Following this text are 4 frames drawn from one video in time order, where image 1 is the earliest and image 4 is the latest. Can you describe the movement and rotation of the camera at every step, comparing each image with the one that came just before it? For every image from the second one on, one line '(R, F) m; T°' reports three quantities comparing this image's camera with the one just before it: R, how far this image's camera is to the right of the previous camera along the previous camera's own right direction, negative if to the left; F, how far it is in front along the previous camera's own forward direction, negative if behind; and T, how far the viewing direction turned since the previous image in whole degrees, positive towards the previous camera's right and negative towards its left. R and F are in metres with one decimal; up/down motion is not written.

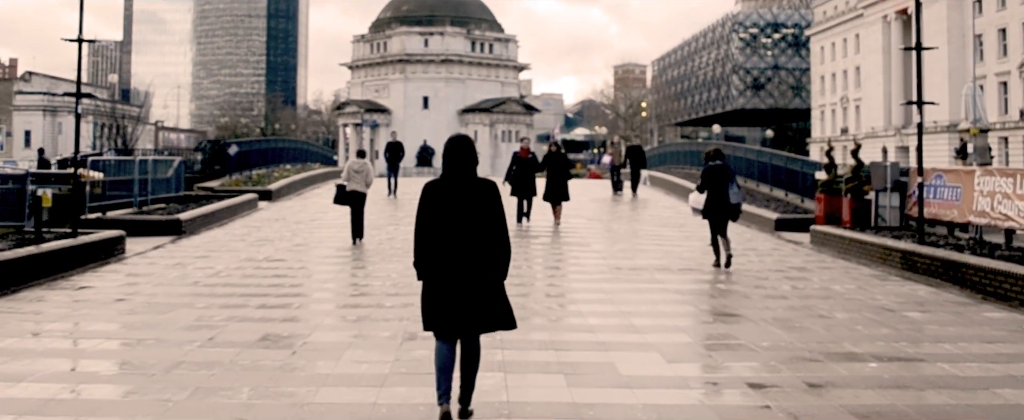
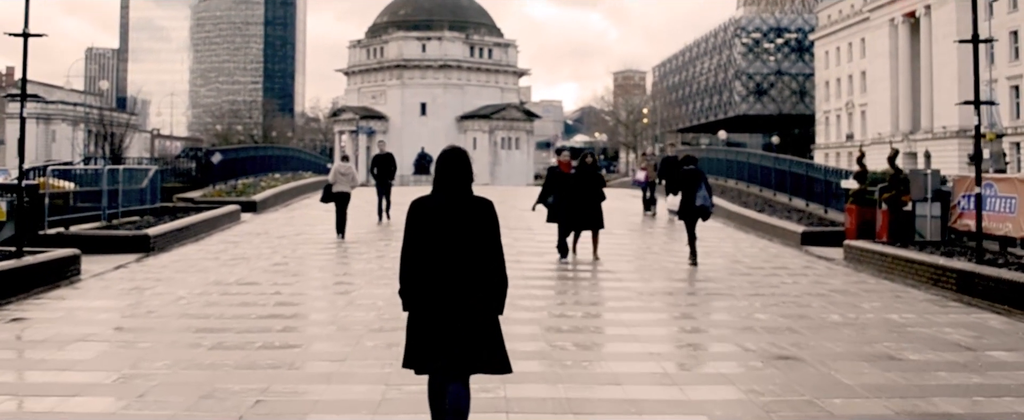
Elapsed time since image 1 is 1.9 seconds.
(-0.1, +1.6) m; 0°
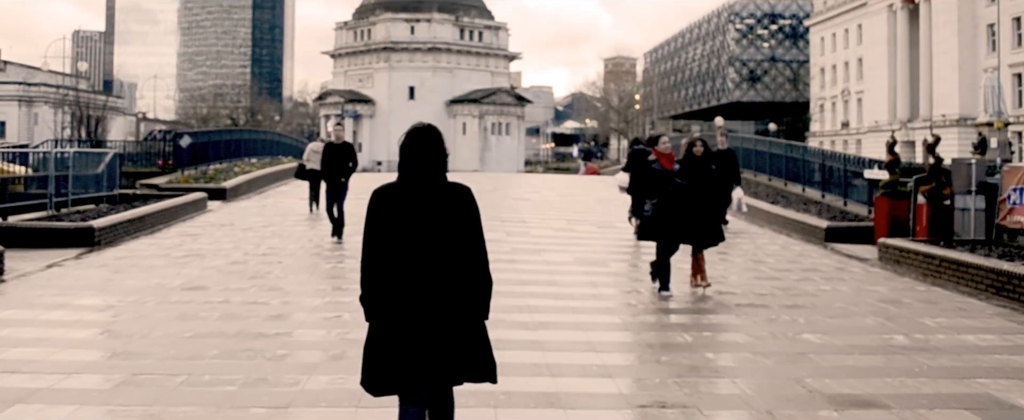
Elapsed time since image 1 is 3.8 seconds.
(-0.1, +1.8) m; +1°
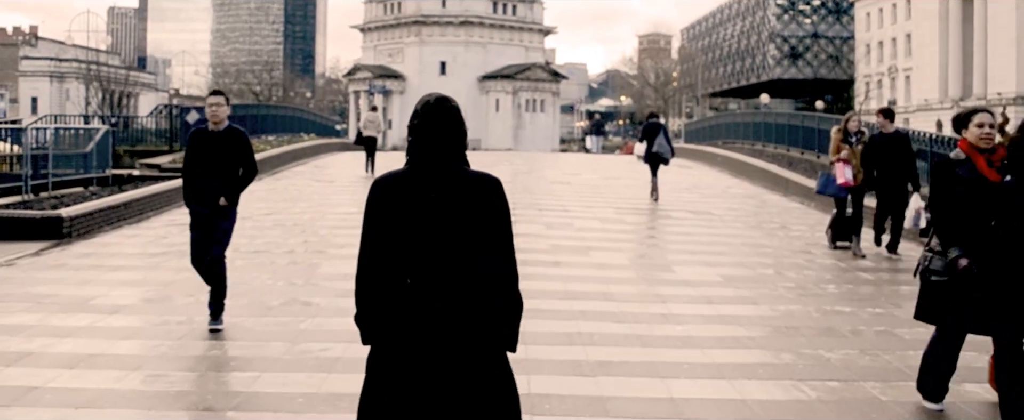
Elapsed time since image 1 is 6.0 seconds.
(-0.1, +2.3) m; -2°
